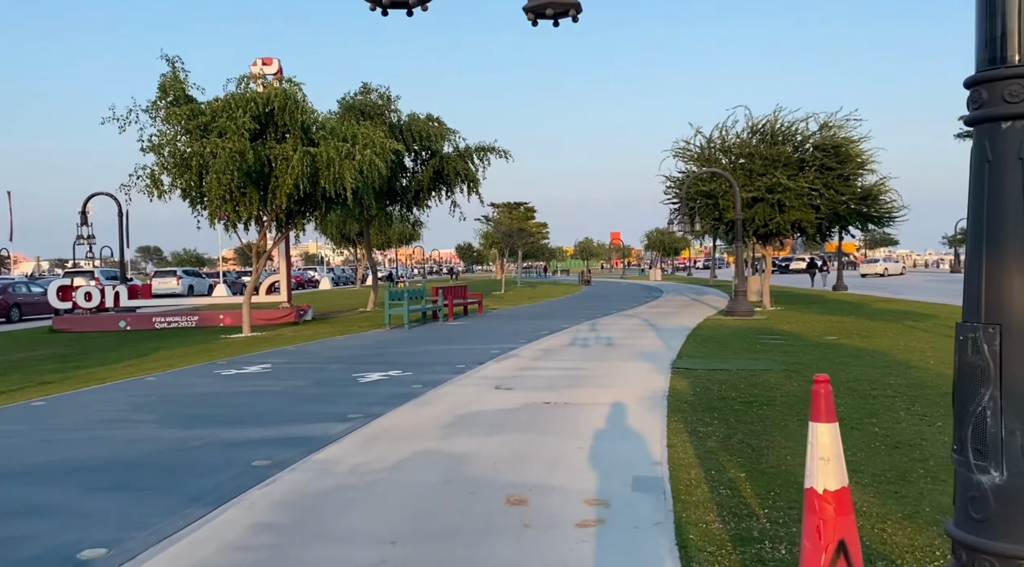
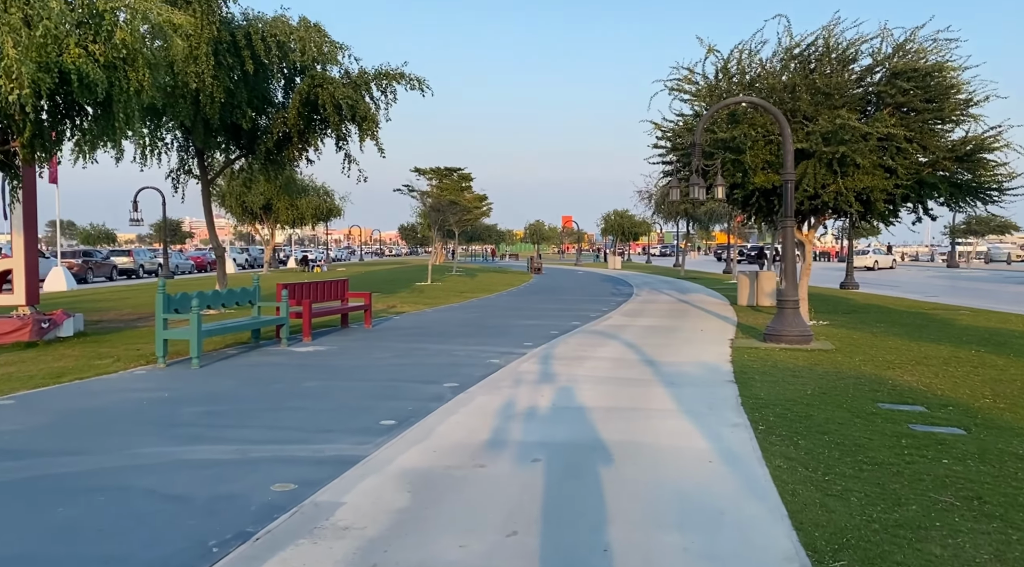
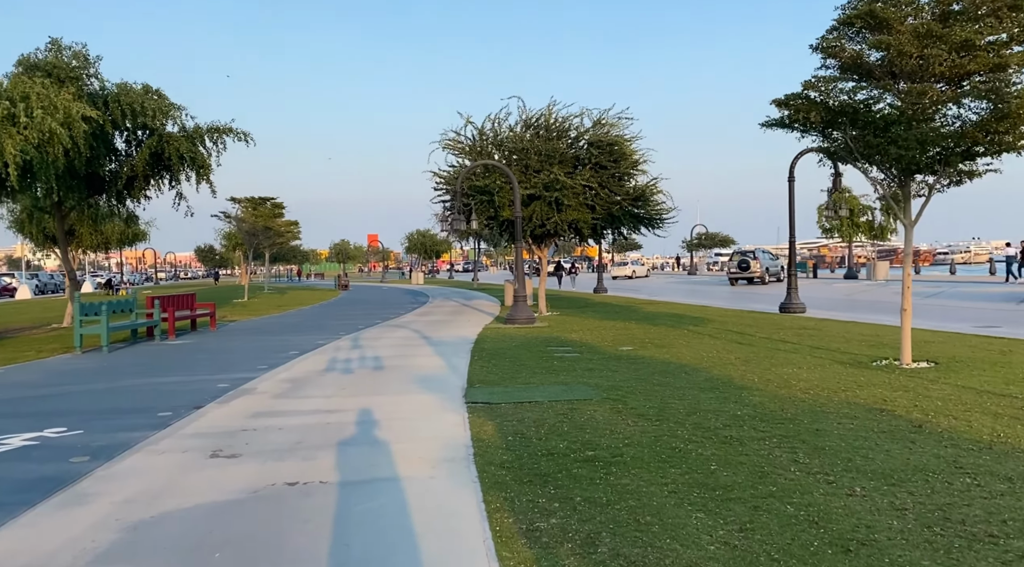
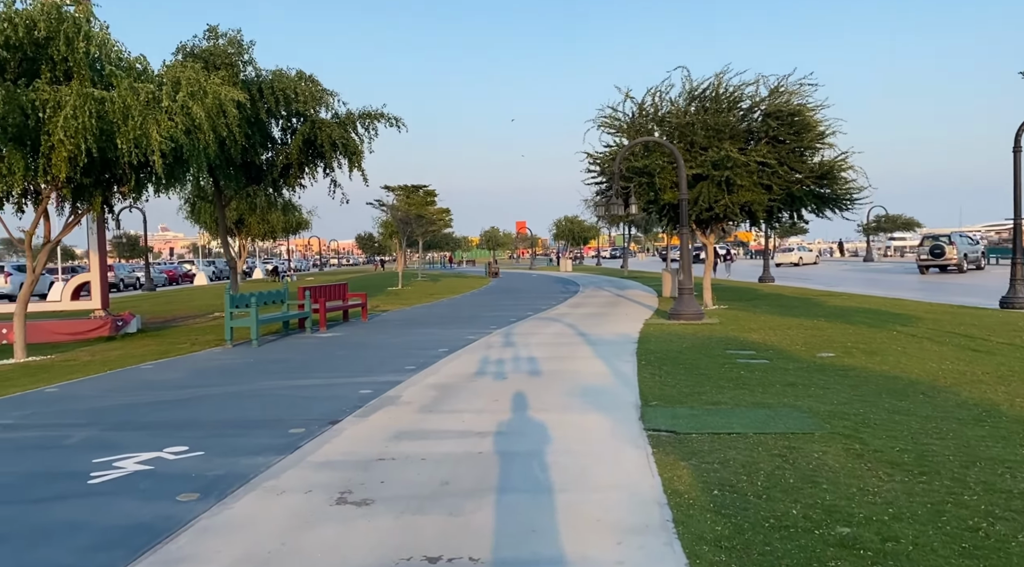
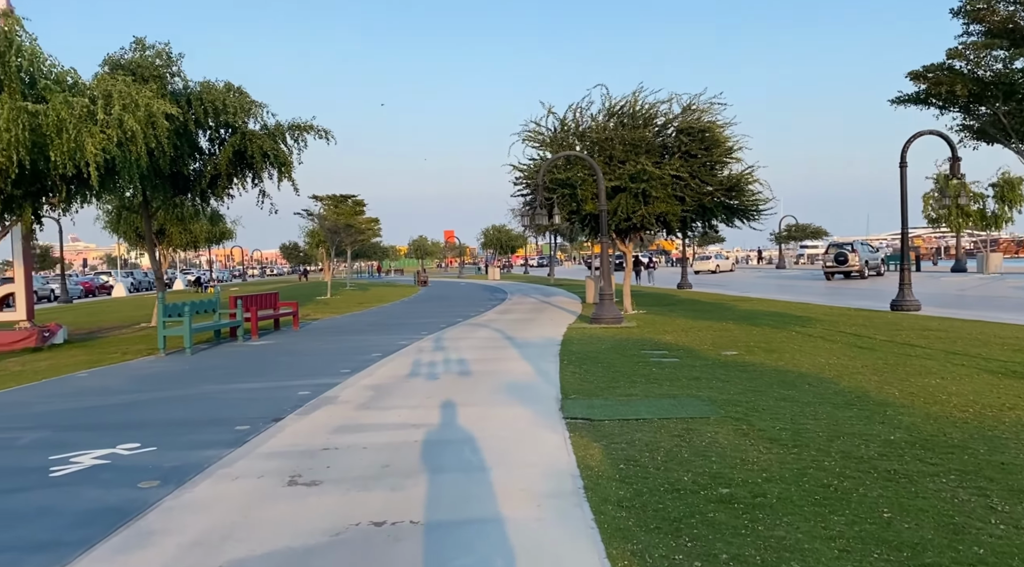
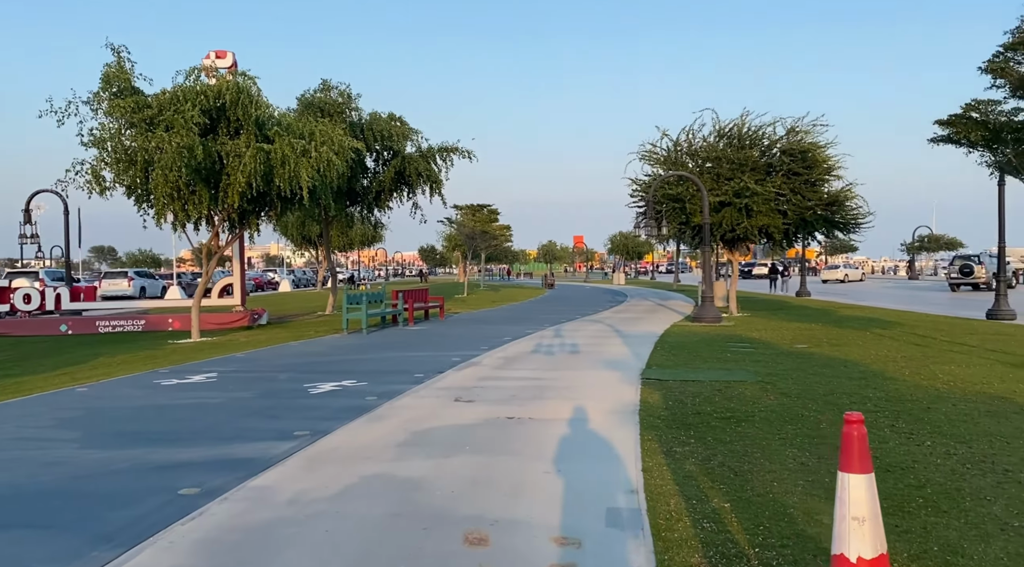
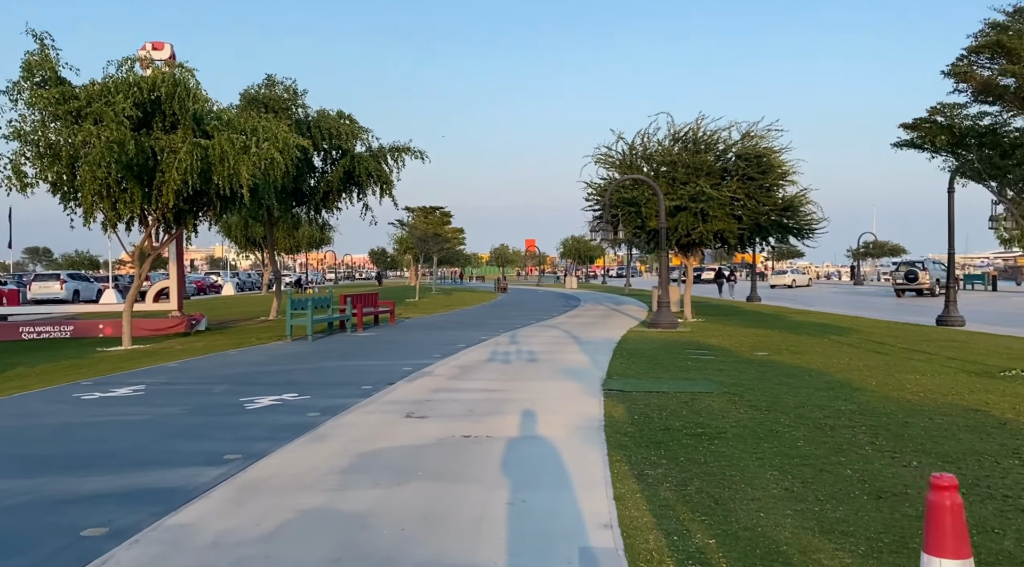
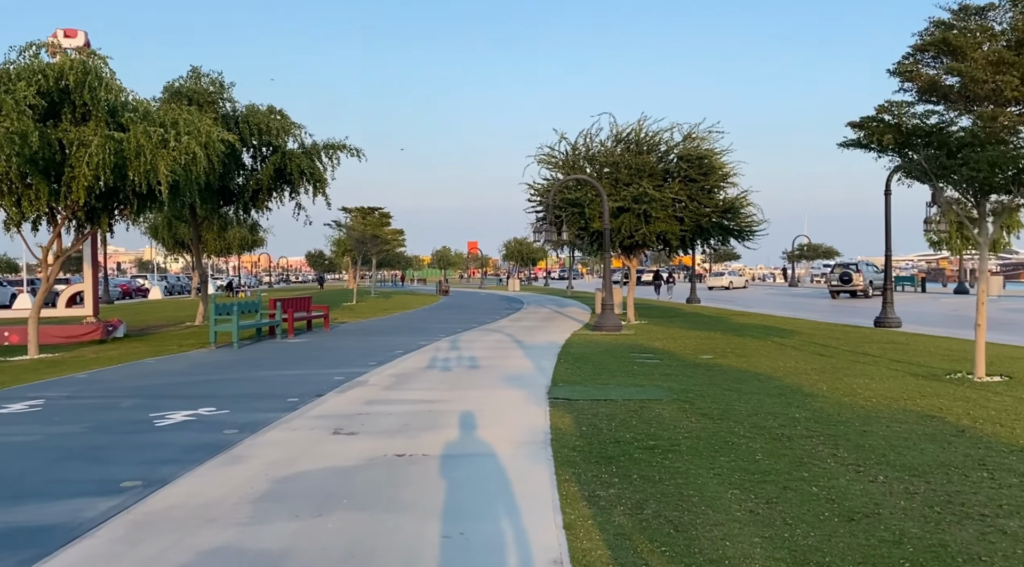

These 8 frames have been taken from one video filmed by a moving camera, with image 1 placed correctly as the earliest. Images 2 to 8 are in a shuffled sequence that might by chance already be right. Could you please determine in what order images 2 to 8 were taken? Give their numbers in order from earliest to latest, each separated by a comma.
6, 7, 8, 3, 5, 4, 2
